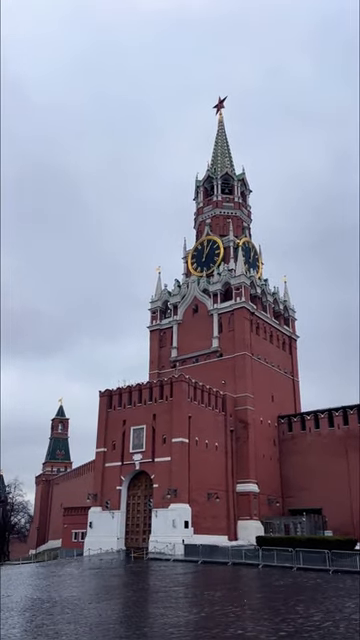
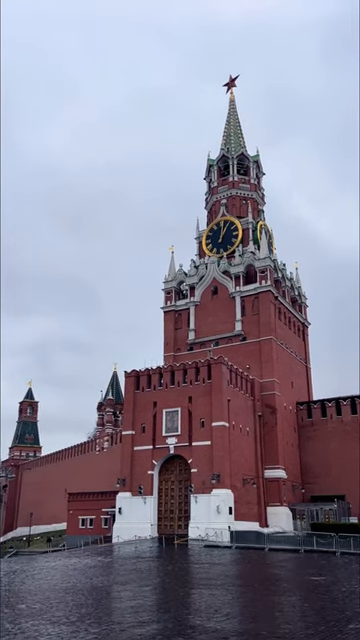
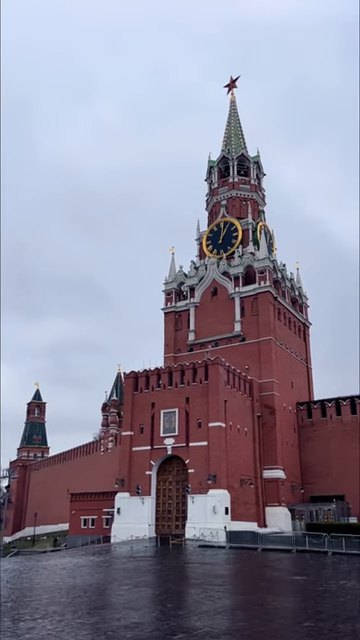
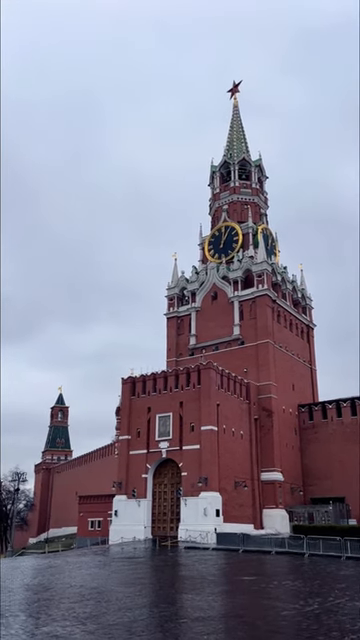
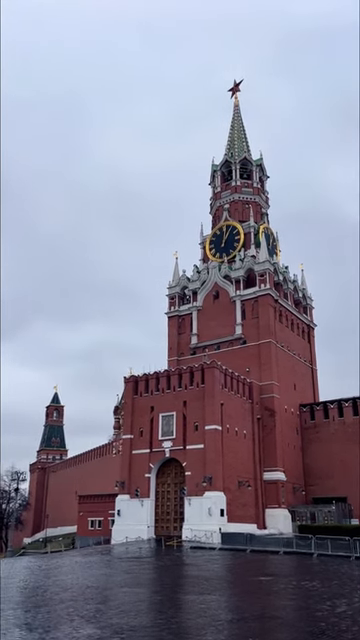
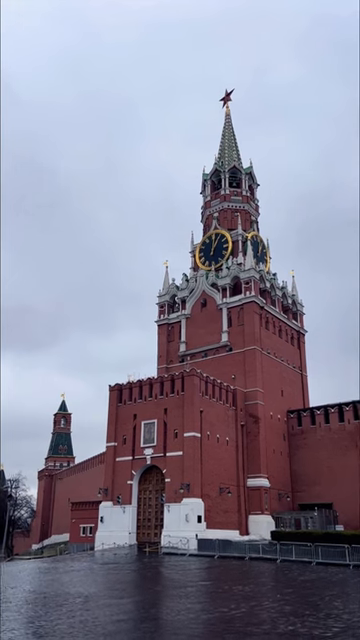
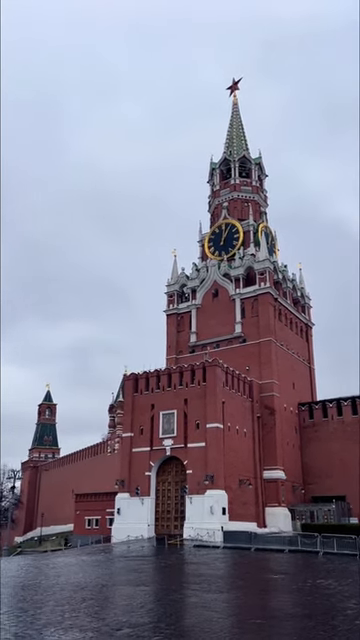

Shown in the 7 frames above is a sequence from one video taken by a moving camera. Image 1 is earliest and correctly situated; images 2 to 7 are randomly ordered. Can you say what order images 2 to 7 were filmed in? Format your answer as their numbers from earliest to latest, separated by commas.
6, 4, 5, 7, 3, 2
